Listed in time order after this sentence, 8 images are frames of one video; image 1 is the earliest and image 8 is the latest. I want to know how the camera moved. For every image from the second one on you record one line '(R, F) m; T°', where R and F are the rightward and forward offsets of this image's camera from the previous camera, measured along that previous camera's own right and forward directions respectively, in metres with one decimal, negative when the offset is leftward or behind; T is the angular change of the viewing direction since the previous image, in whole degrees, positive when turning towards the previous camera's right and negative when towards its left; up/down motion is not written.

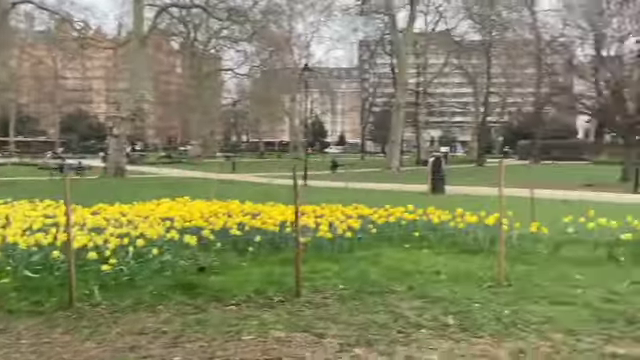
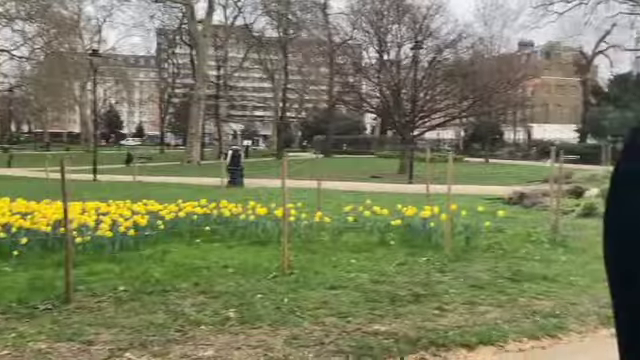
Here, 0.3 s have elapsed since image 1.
(+0.3, 0.0) m; +19°
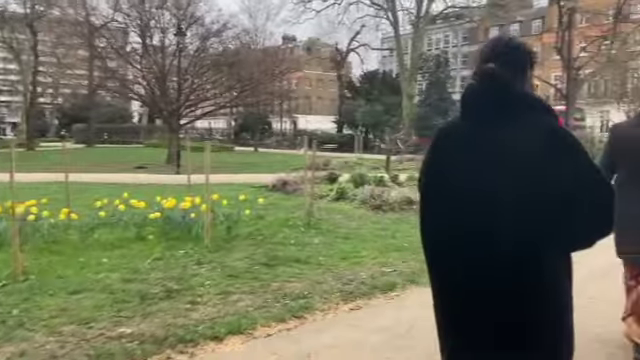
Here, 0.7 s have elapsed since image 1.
(+0.3, +0.1) m; +22°
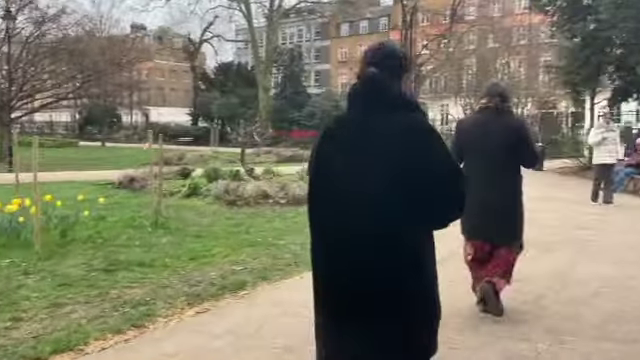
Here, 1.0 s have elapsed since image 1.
(+0.2, +0.2) m; +14°
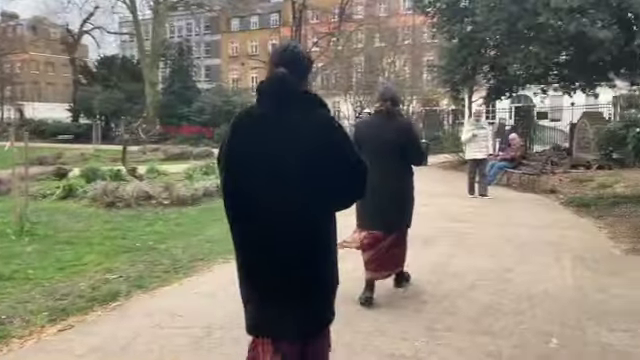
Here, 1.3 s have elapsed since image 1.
(+0.2, +0.2) m; +10°
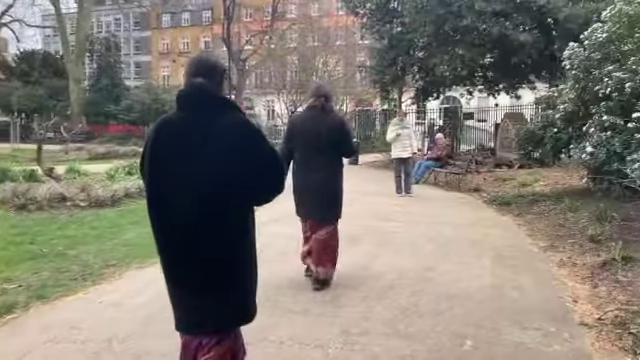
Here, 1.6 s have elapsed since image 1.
(+0.2, +0.2) m; +6°
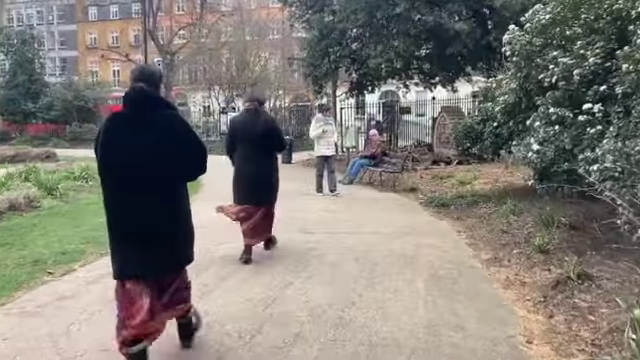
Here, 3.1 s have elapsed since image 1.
(+0.6, +1.6) m; +6°
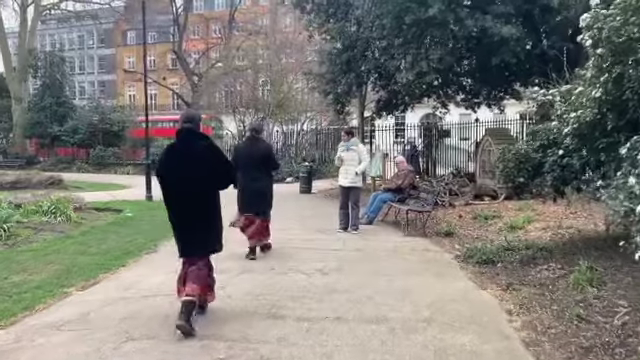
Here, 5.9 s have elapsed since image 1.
(+0.7, +3.4) m; -4°
